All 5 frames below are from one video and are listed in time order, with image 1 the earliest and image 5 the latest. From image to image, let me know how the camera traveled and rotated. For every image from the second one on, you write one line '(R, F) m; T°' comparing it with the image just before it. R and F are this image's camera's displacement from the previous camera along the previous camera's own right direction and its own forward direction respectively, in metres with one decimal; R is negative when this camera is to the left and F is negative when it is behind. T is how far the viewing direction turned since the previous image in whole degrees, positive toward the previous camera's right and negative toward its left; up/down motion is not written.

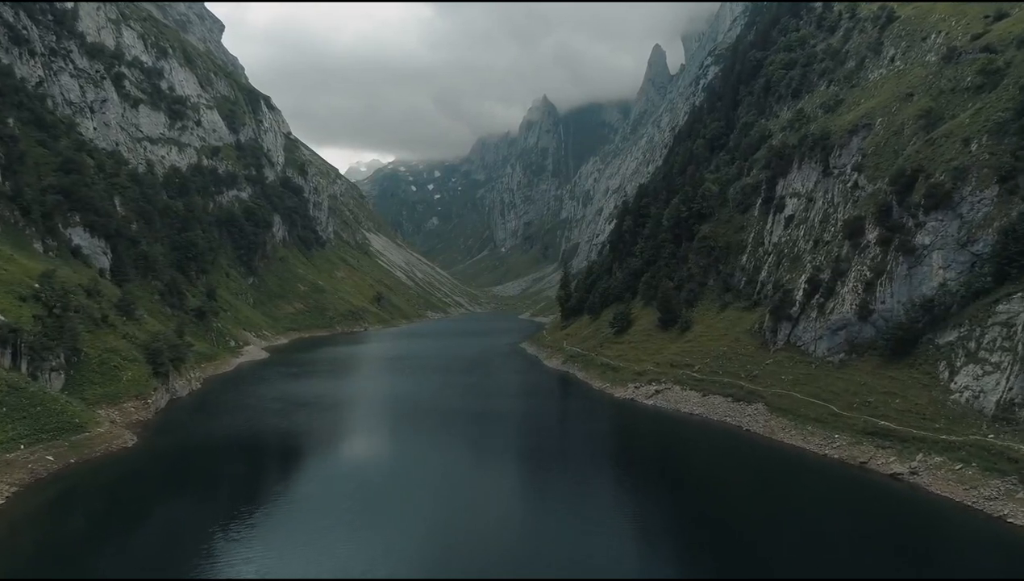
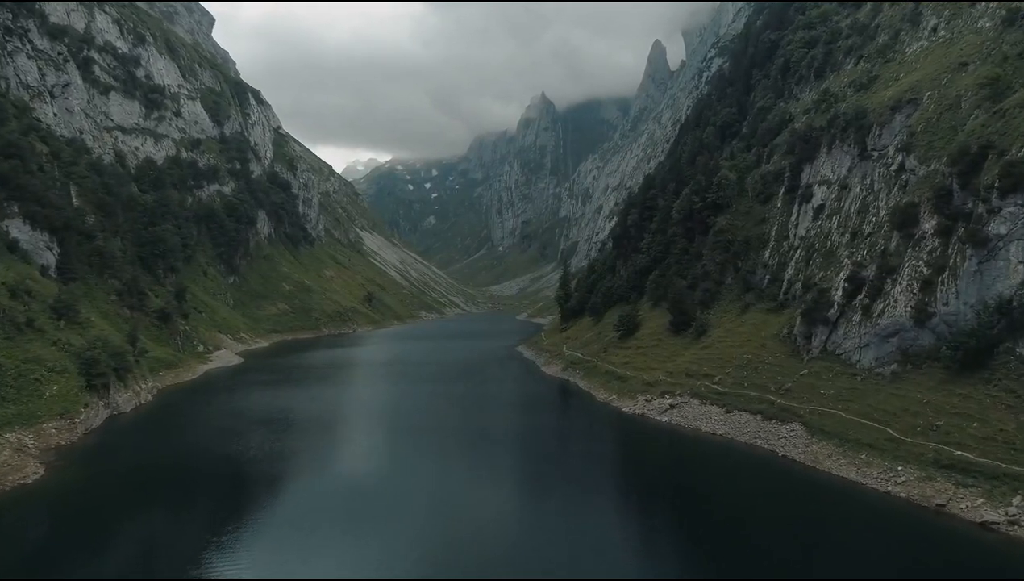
(+0.6, +9.8) m; 0°
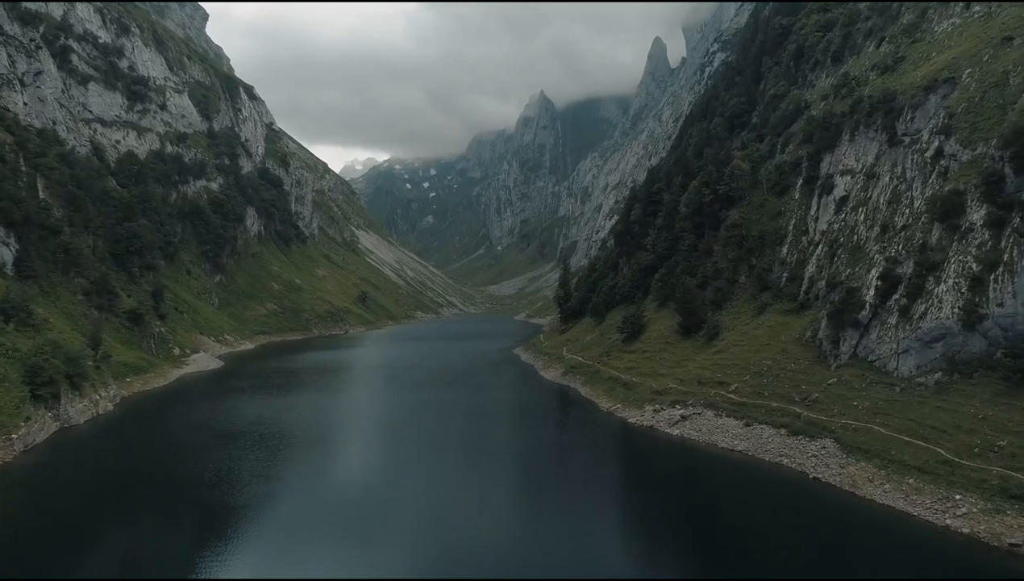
(+0.4, +6.3) m; 0°
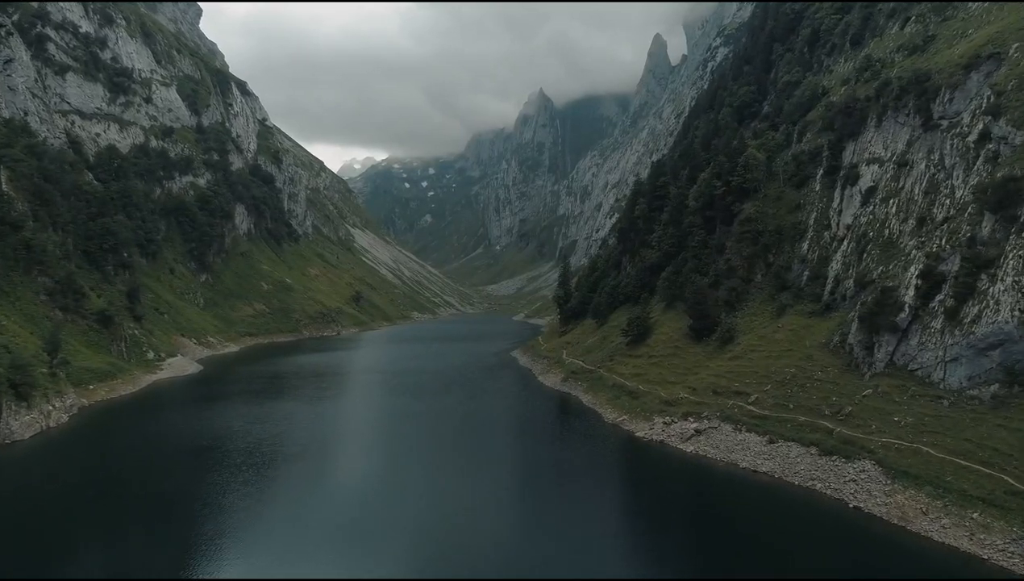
(+0.4, +6.1) m; 0°
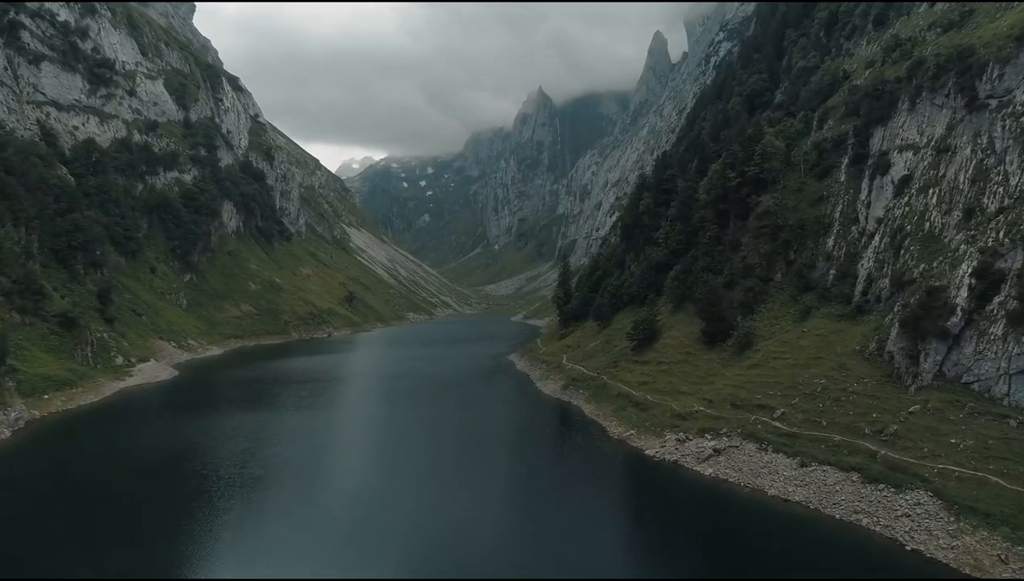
(+0.4, +6.3) m; 0°
